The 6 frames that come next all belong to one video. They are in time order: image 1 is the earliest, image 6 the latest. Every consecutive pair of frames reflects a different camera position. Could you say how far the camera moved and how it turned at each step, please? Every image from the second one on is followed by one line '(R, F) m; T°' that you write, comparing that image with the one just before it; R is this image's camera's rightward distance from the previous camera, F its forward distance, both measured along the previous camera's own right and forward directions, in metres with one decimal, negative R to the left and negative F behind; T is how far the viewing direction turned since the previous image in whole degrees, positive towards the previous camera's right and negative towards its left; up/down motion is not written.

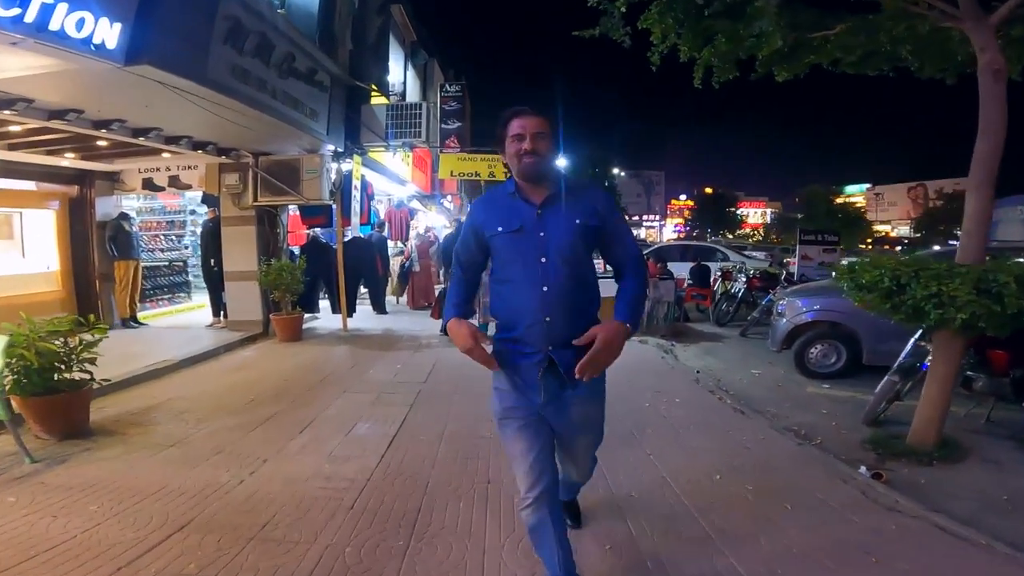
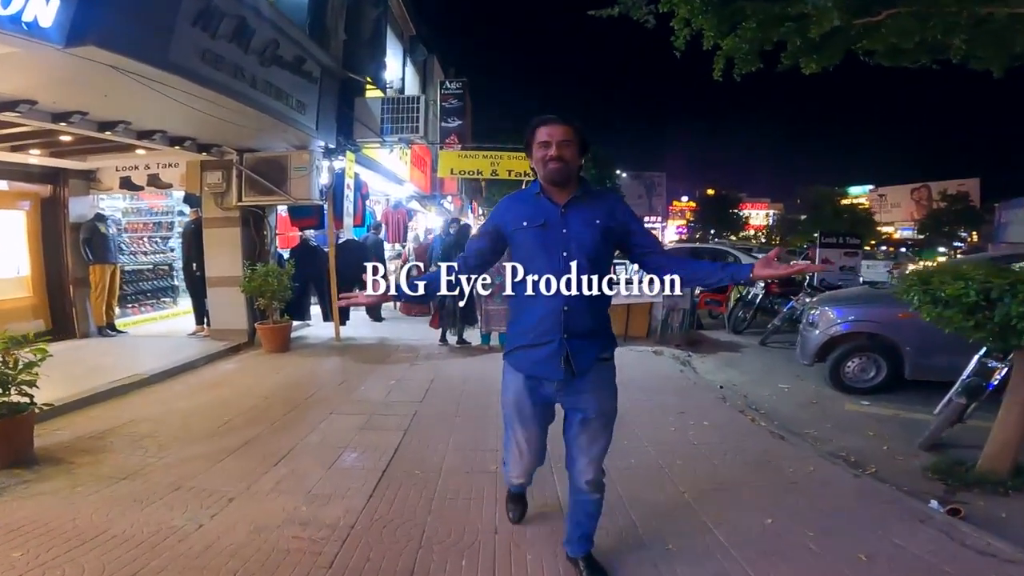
(-0.1, +0.6) m; 0°
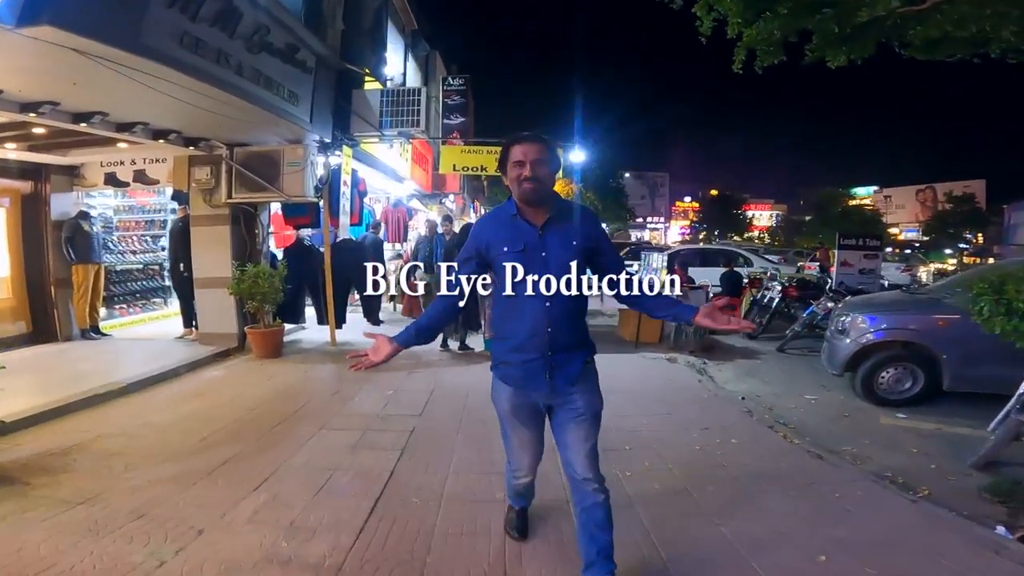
(0.0, +0.5) m; 0°
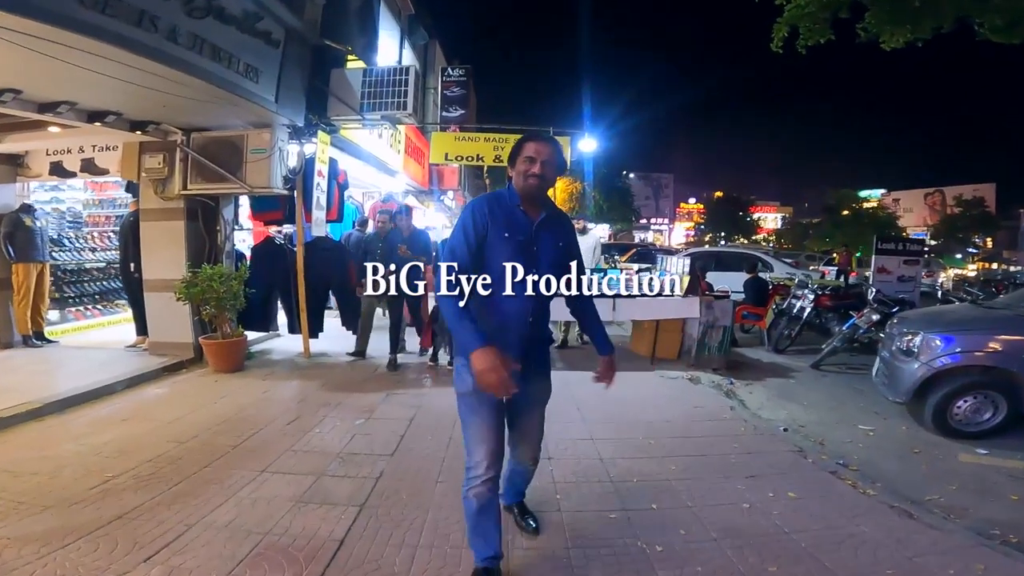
(0.0, +1.0) m; 0°
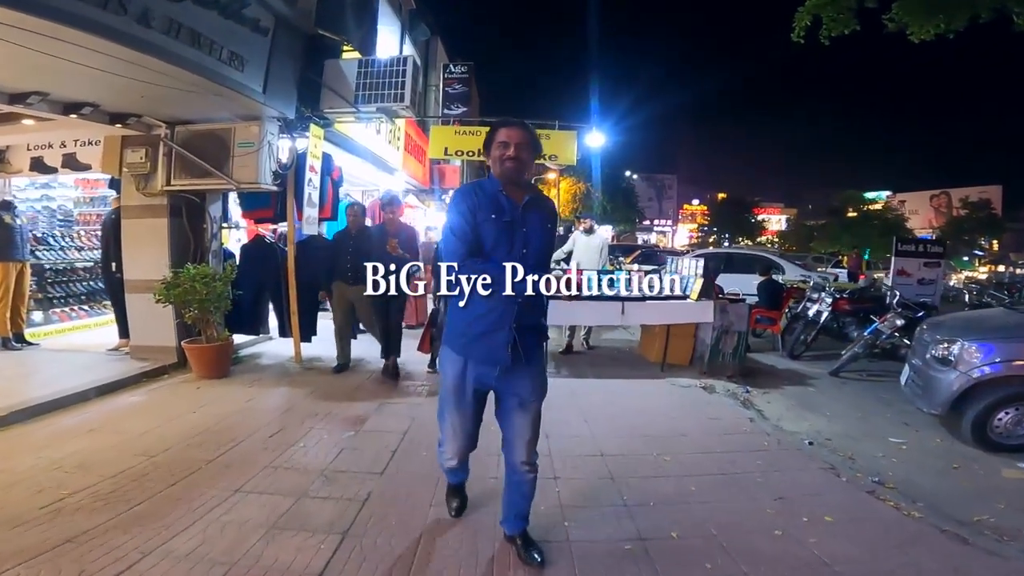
(0.0, +0.4) m; 0°
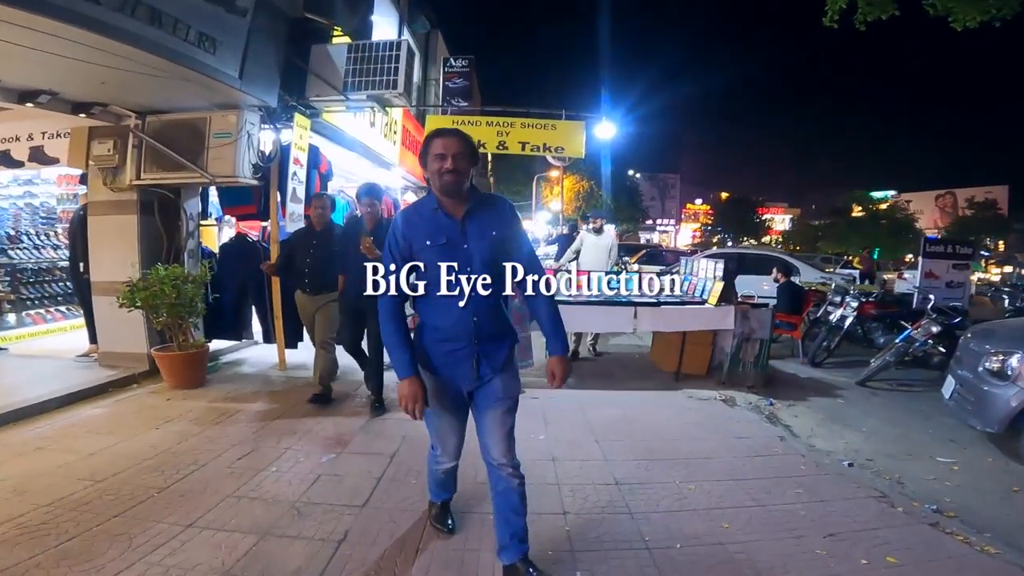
(0.0, +0.5) m; 0°
